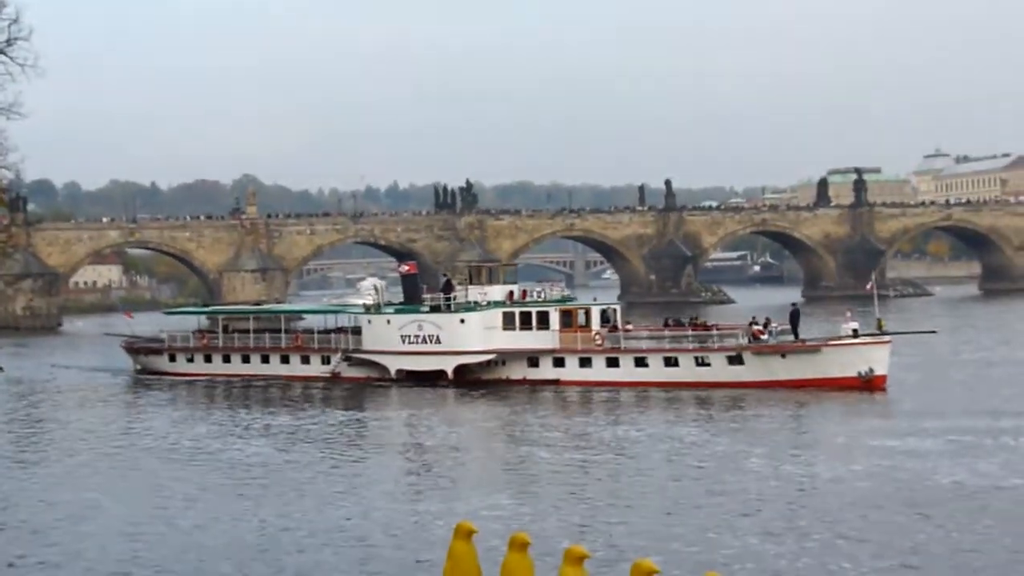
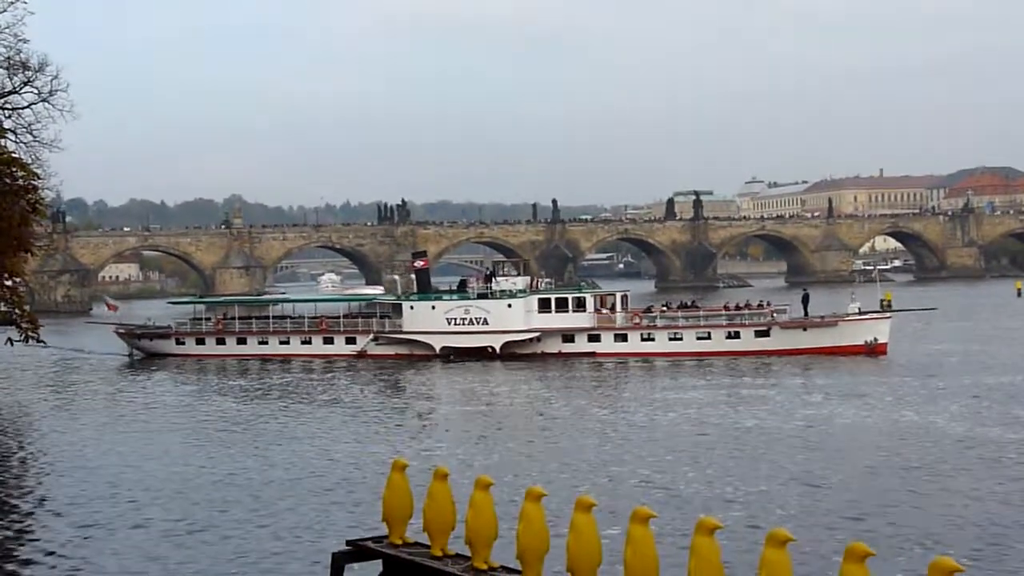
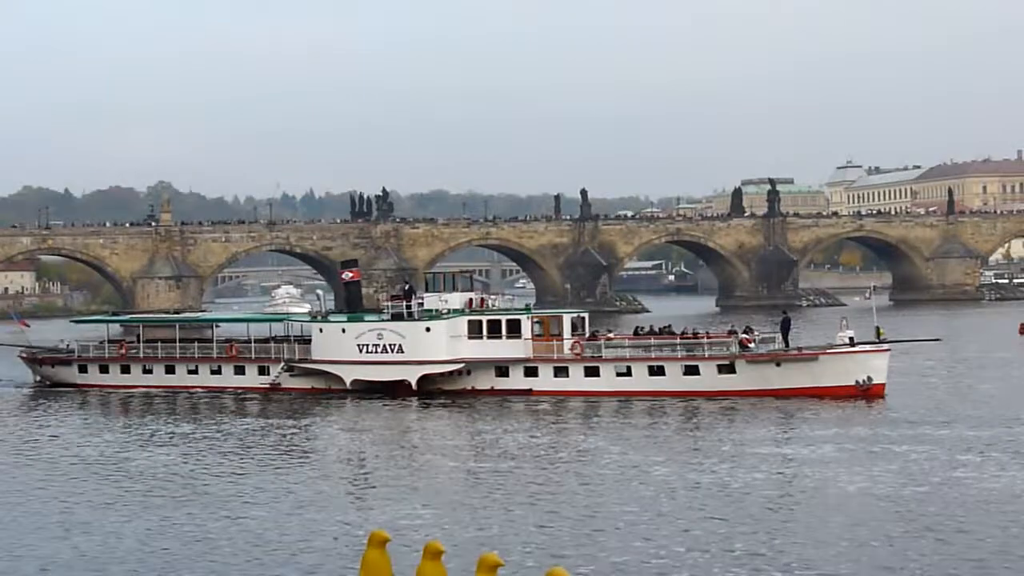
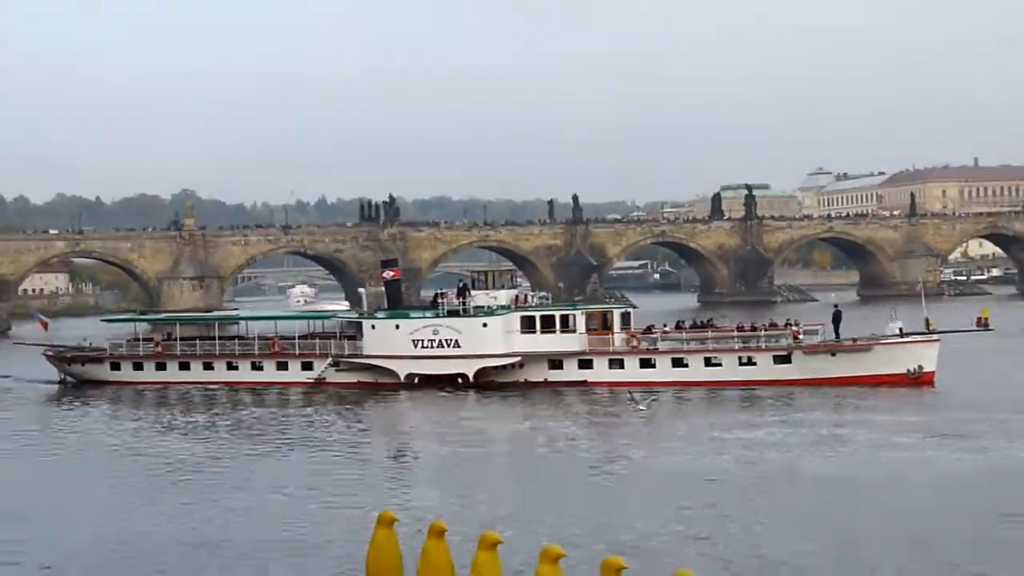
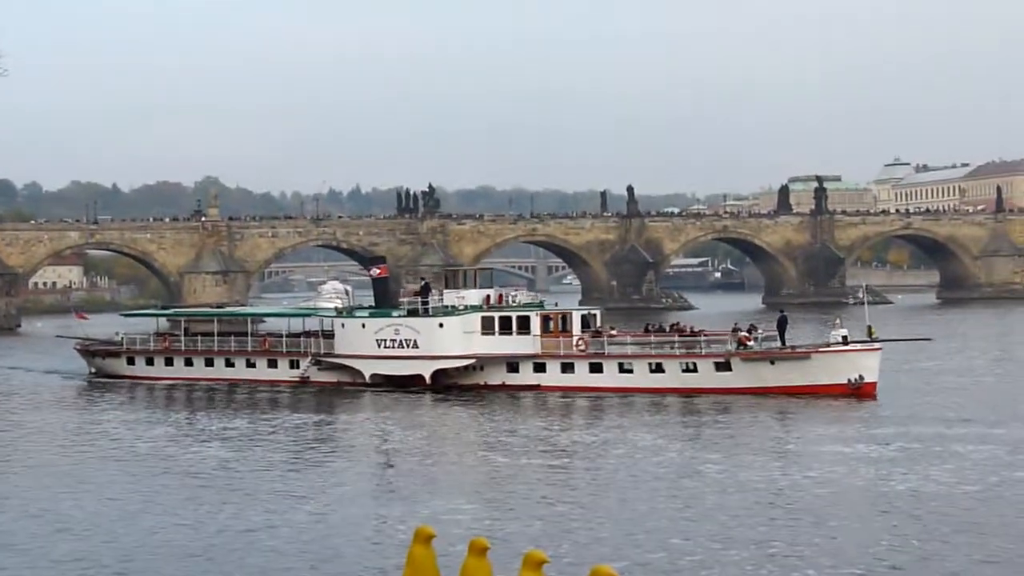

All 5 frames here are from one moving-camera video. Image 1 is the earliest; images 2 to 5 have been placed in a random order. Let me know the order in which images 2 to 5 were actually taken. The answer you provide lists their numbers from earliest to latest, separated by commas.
5, 3, 4, 2
